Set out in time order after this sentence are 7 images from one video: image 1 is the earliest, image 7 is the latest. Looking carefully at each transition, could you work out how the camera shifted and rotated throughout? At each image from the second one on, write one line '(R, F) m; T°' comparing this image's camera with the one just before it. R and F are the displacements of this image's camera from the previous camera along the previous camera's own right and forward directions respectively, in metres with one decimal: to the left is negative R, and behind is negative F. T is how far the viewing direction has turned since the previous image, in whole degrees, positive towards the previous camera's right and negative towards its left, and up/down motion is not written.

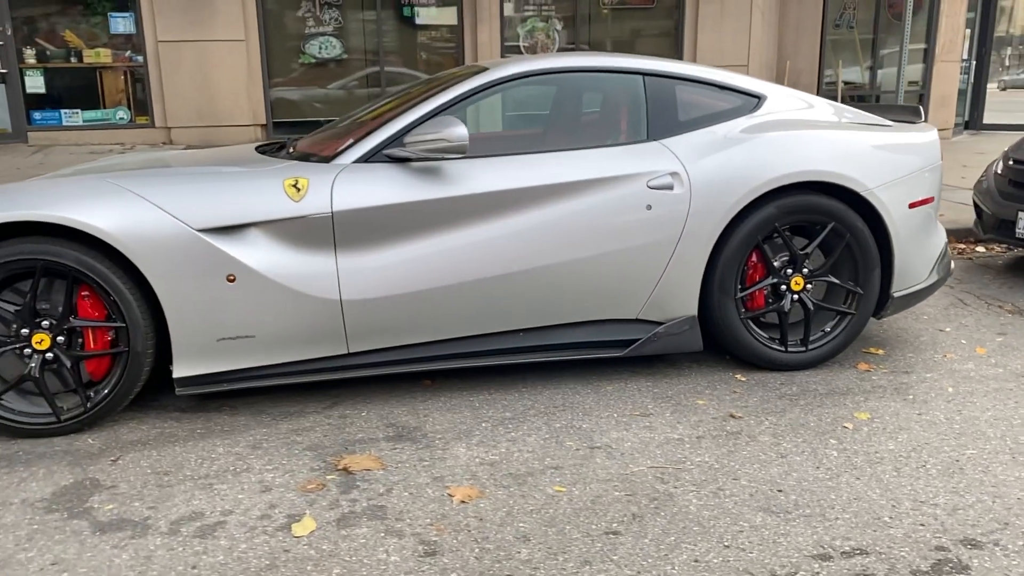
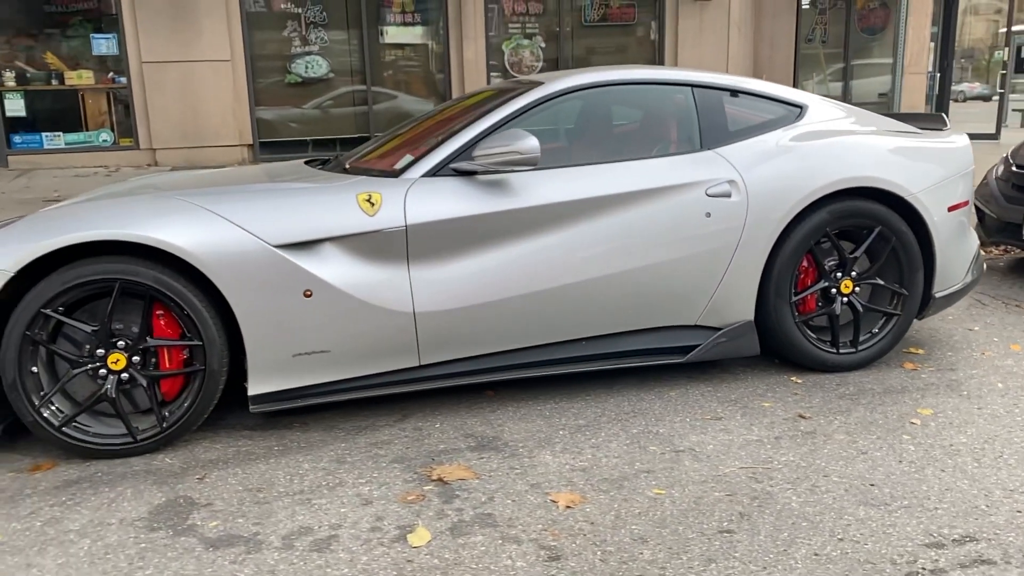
(-0.5, 0.0) m; +3°
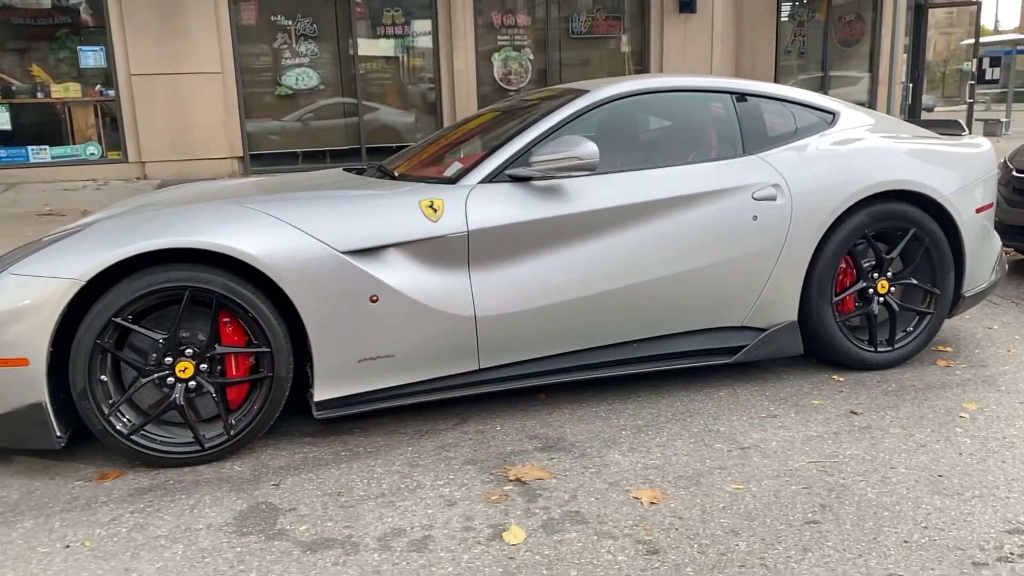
(-0.4, 0.0) m; +2°
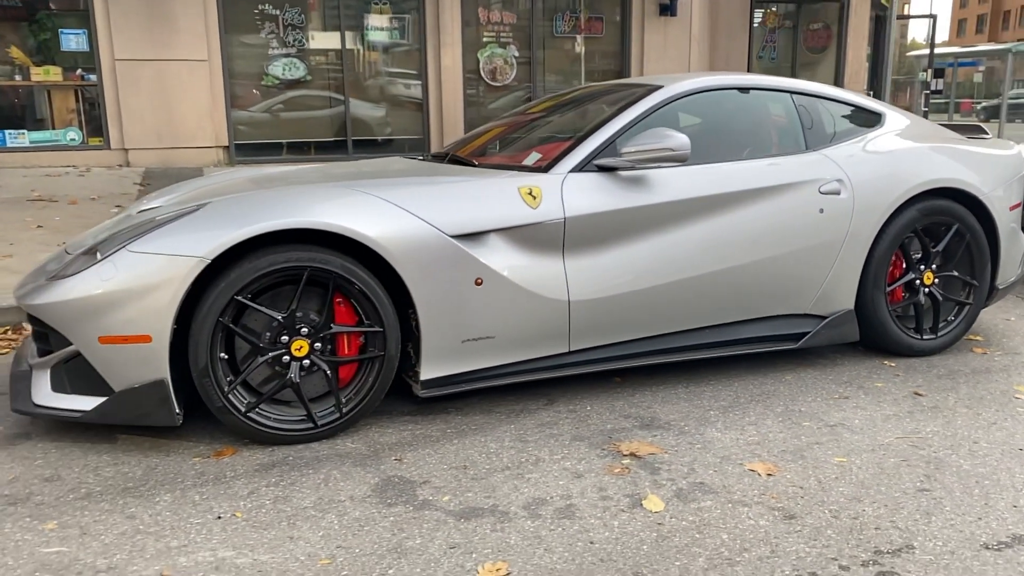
(-0.7, -0.1) m; +4°
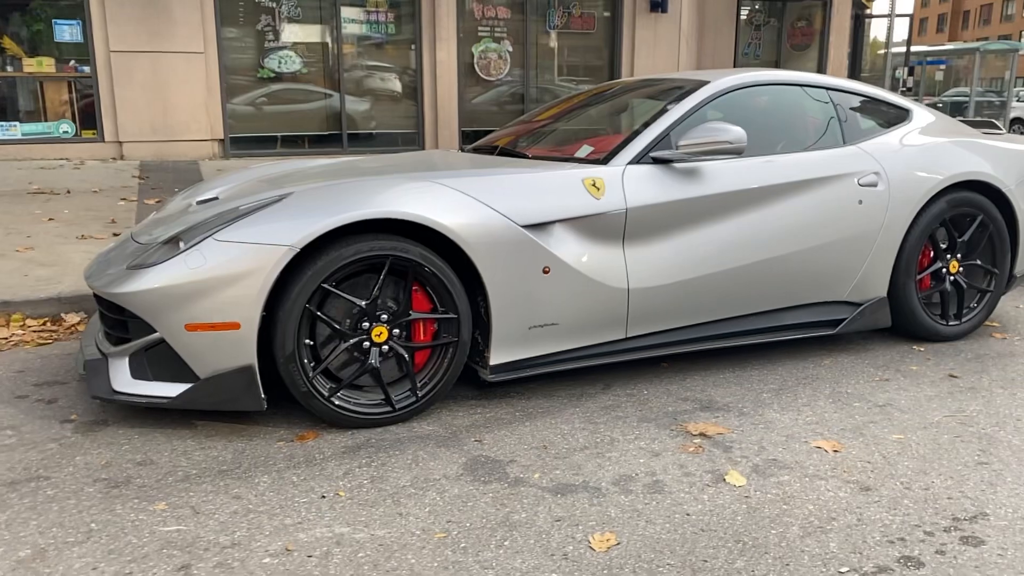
(-0.4, -0.1) m; +2°
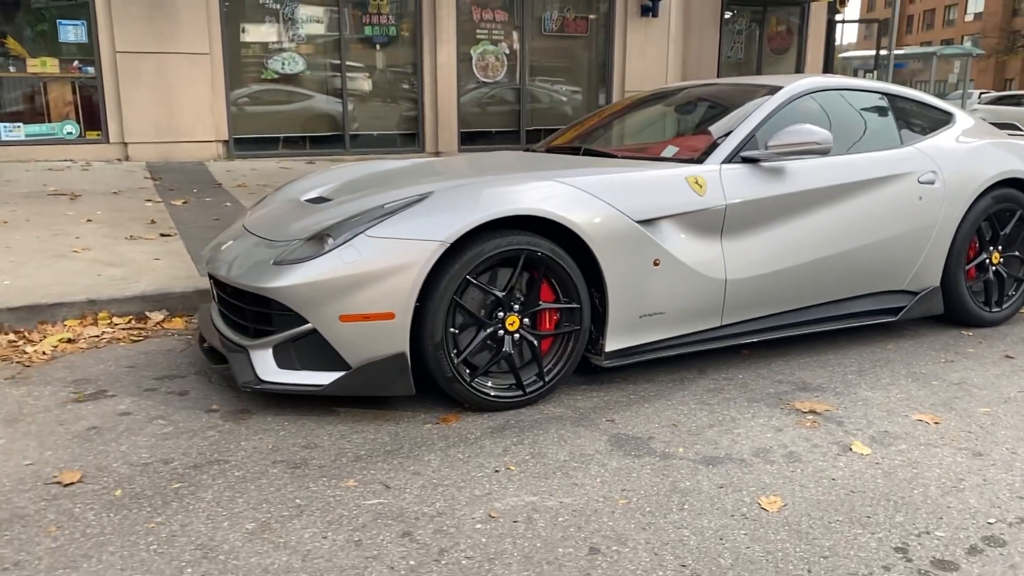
(-0.7, -0.2) m; +3°
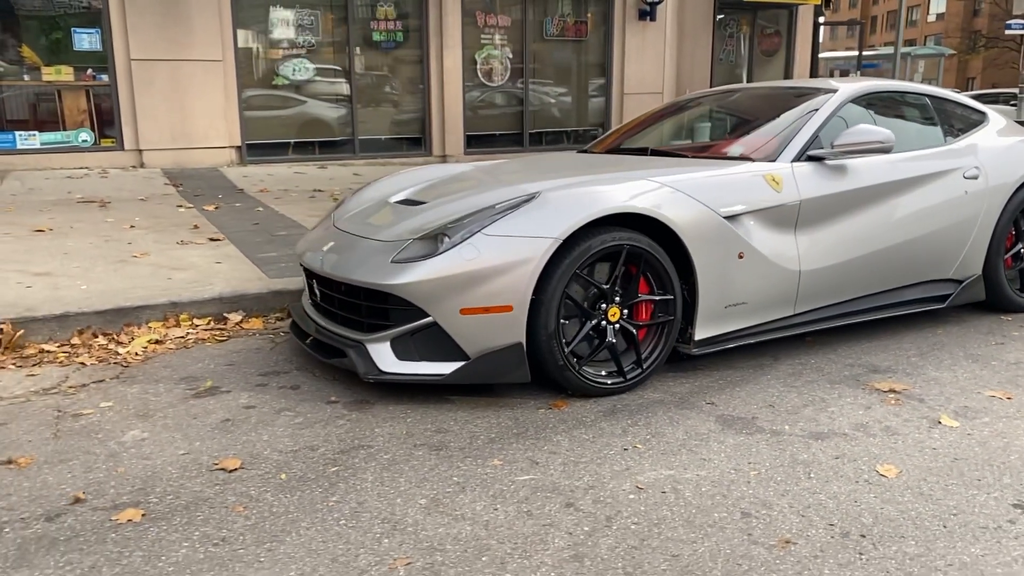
(-0.6, -0.2) m; +2°
